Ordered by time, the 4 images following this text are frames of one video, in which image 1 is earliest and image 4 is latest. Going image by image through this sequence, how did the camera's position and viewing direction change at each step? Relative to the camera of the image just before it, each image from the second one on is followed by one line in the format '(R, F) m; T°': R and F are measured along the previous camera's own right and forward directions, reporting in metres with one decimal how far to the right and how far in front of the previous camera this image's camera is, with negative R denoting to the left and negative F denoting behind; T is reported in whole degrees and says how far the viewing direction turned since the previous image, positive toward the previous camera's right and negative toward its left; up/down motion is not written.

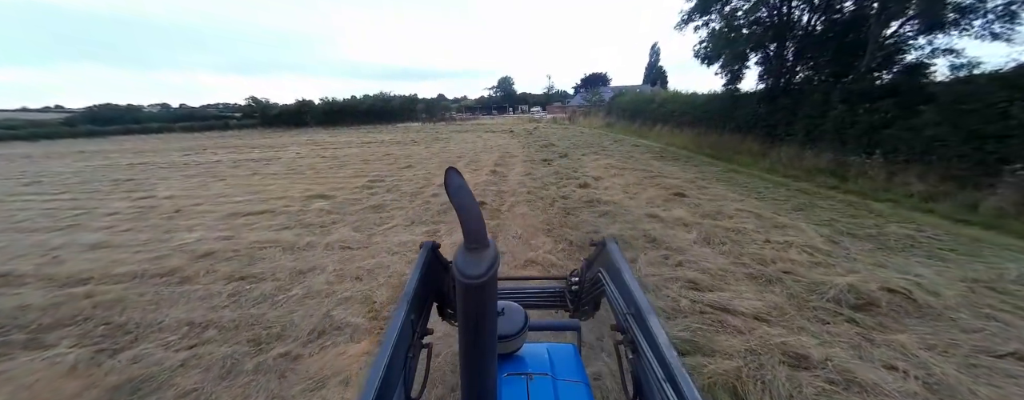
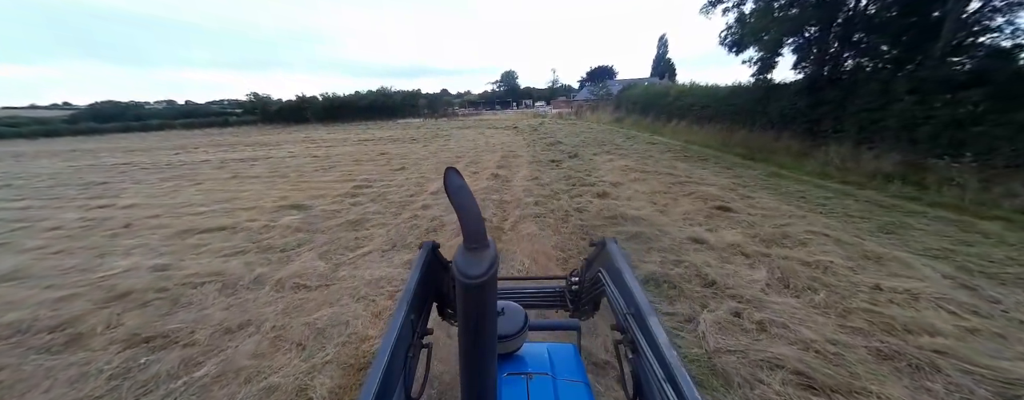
(0.0, +0.9) m; -1°
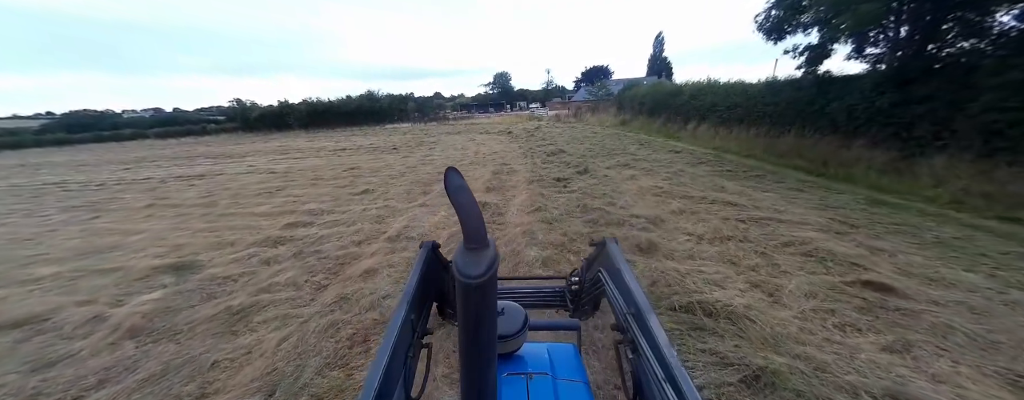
(0.0, +1.7) m; +1°
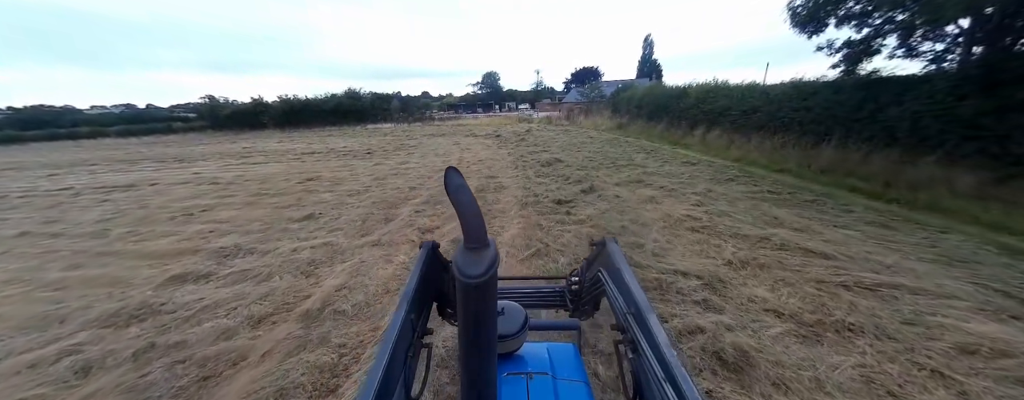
(0.0, +1.3) m; +2°
